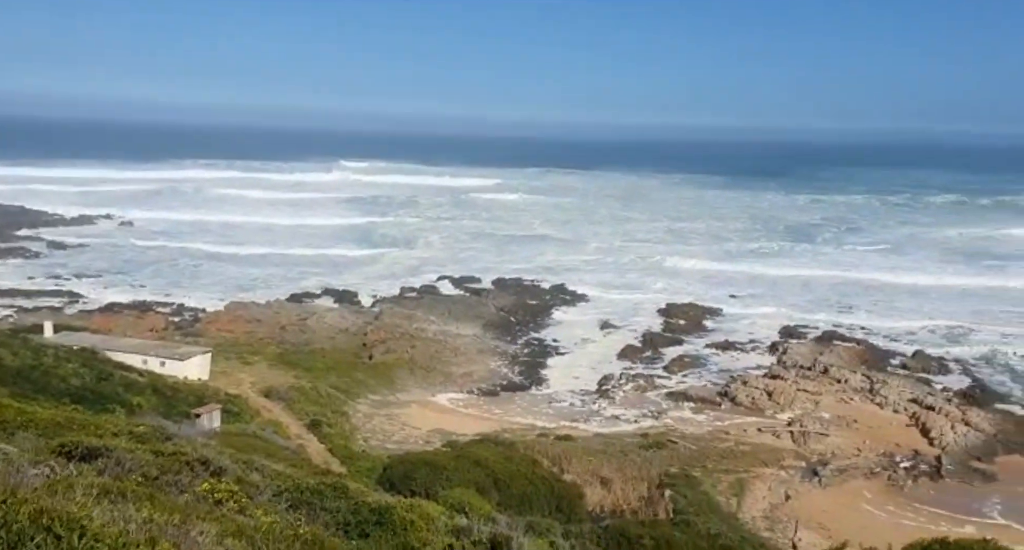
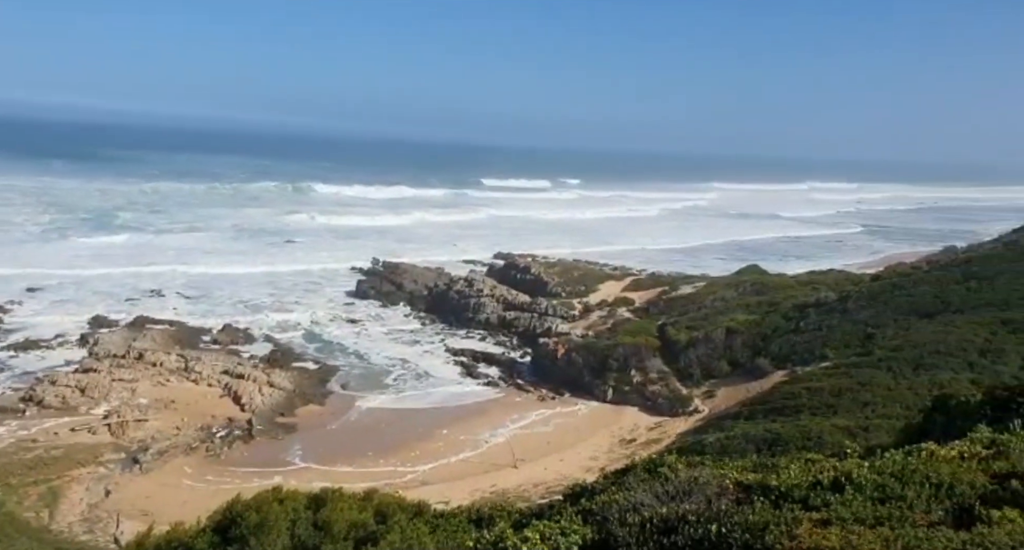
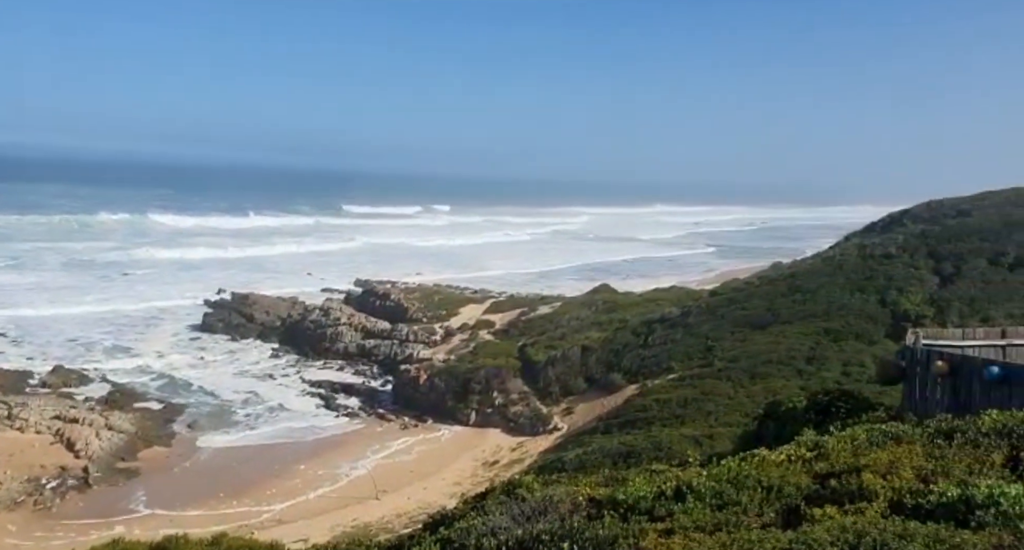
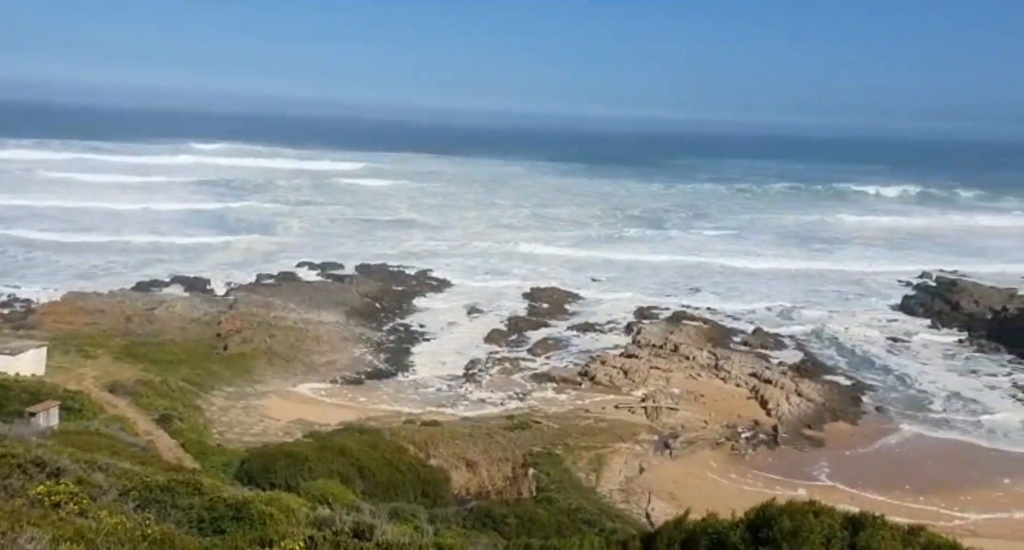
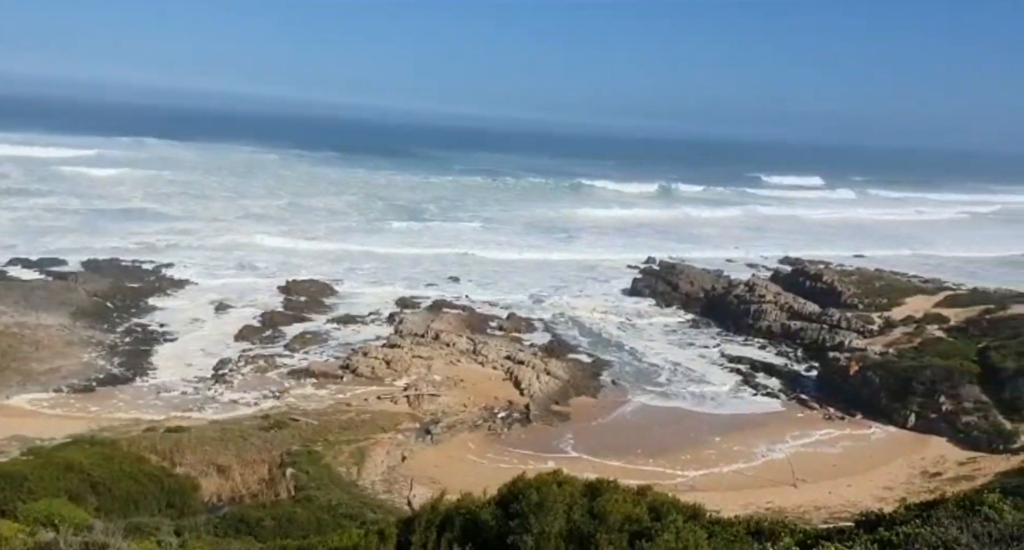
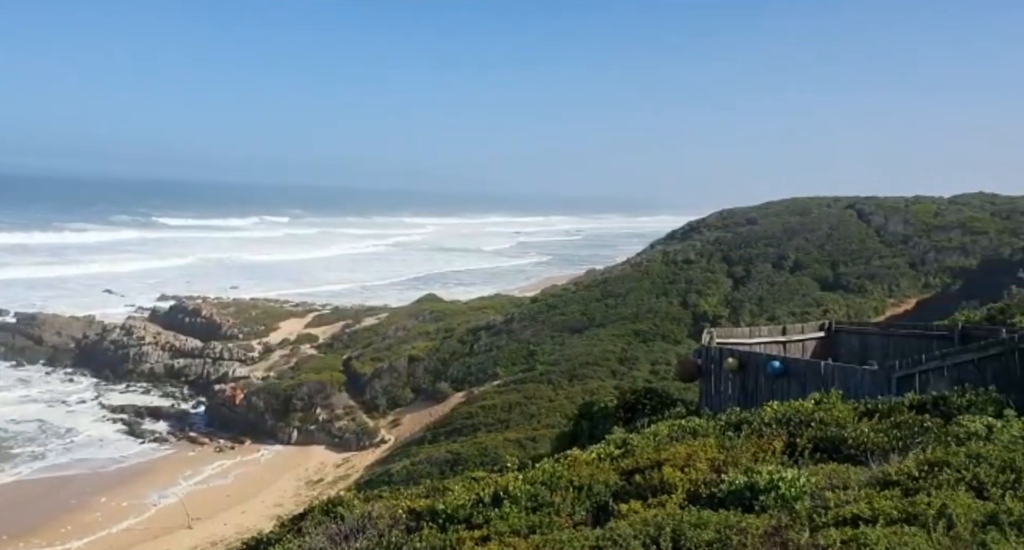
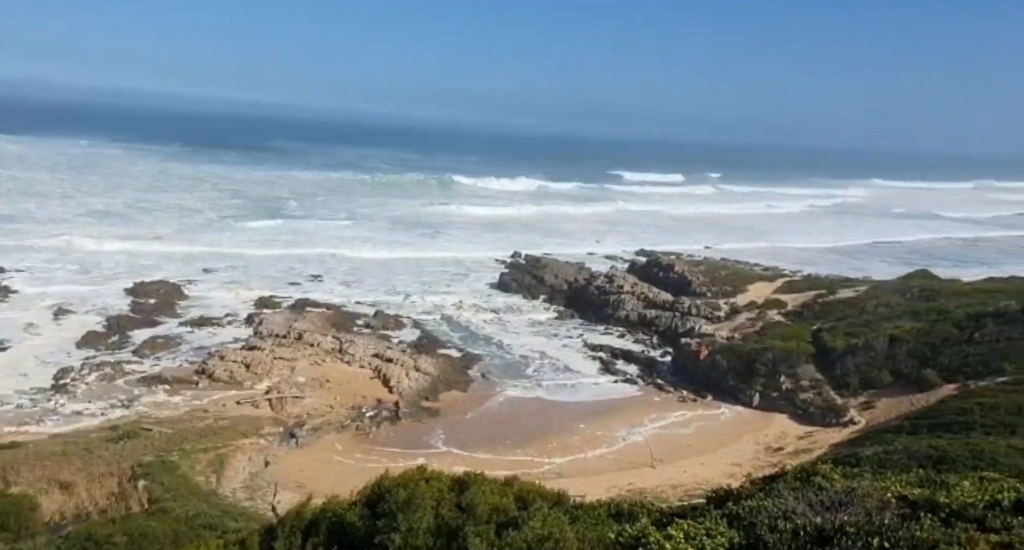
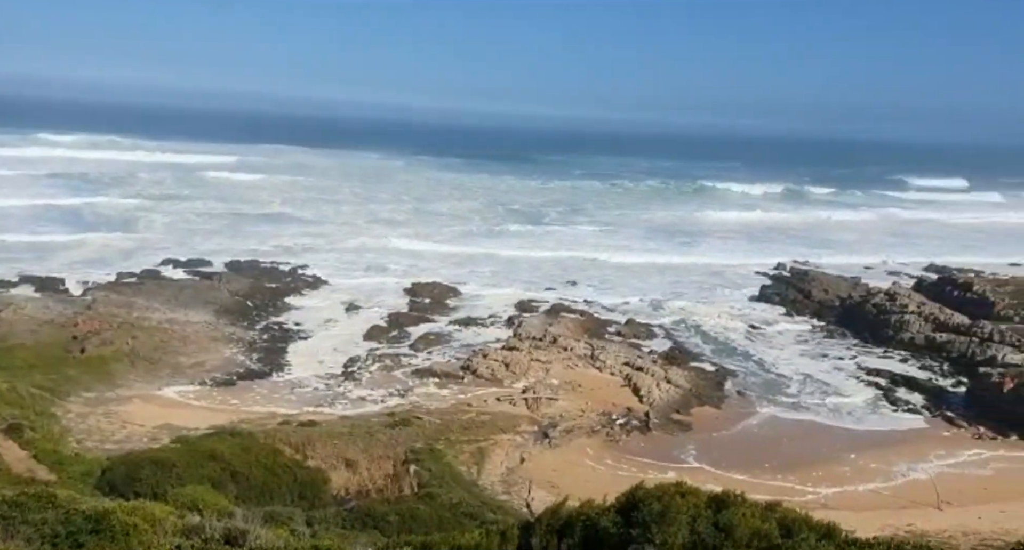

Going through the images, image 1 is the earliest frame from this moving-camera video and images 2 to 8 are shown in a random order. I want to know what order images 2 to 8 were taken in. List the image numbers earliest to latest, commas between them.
4, 8, 5, 7, 2, 3, 6
